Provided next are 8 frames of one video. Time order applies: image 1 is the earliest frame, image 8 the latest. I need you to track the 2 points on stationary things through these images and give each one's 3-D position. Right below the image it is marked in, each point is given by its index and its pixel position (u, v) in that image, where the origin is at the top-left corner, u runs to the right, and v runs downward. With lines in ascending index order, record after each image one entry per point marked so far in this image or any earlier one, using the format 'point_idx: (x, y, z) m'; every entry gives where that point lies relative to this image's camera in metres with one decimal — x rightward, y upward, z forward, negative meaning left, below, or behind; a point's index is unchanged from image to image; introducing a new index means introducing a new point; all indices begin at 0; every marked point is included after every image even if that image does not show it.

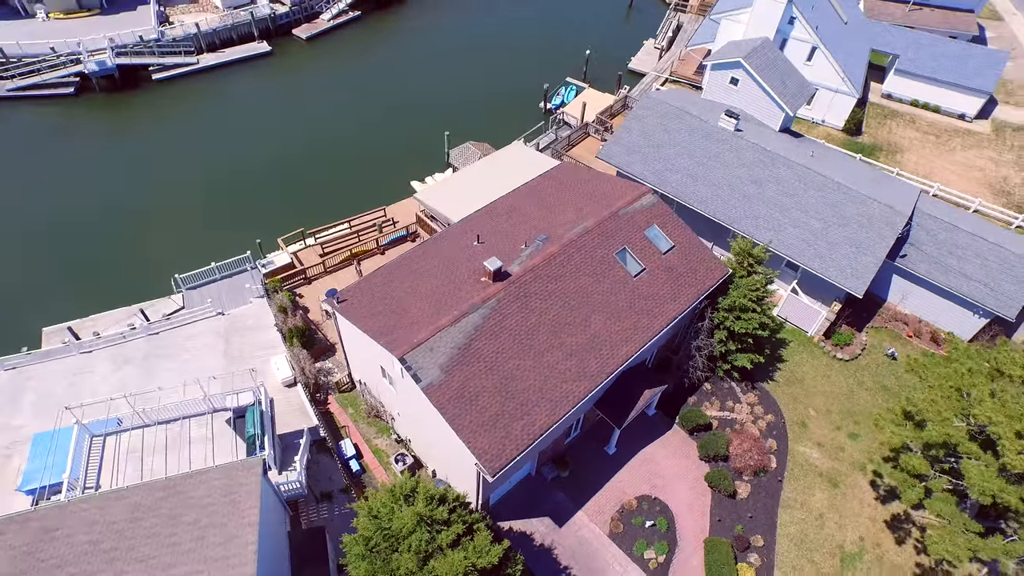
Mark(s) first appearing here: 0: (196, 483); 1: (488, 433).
0: (-9.3, -5.7, +18.3) m
1: (-0.7, -4.5, +19.7) m
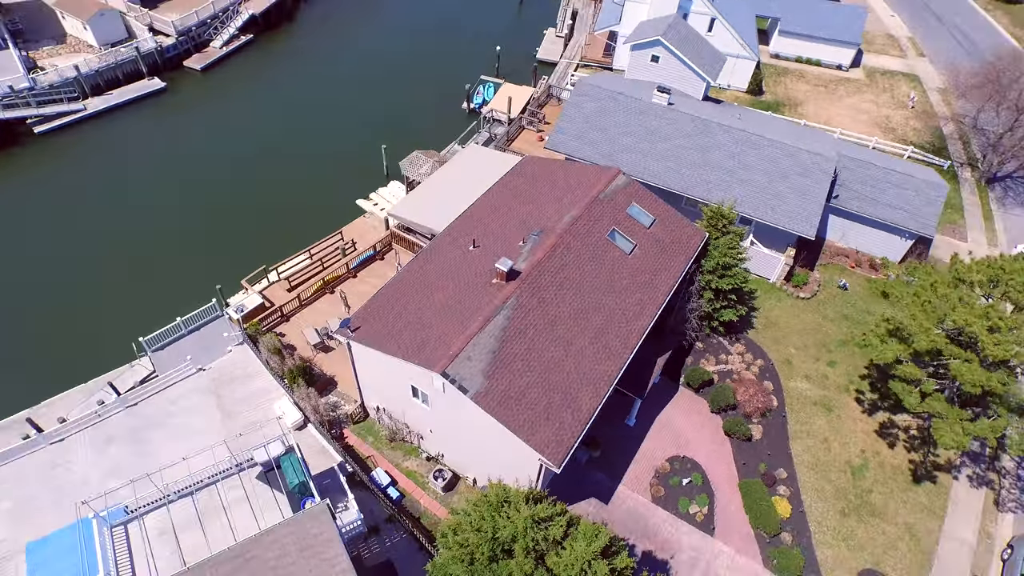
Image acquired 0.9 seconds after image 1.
0: (-6.8, -7.1, +17.3) m
1: (+1.0, -4.4, +20.1) m
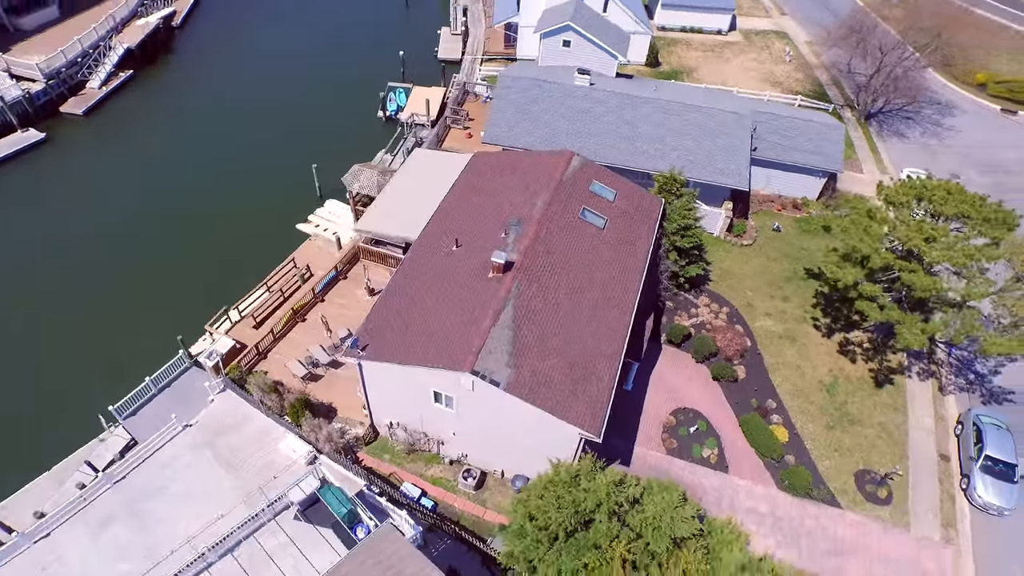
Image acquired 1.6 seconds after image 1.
0: (-4.5, -7.8, +16.9) m
1: (+2.1, -3.8, +20.8) m
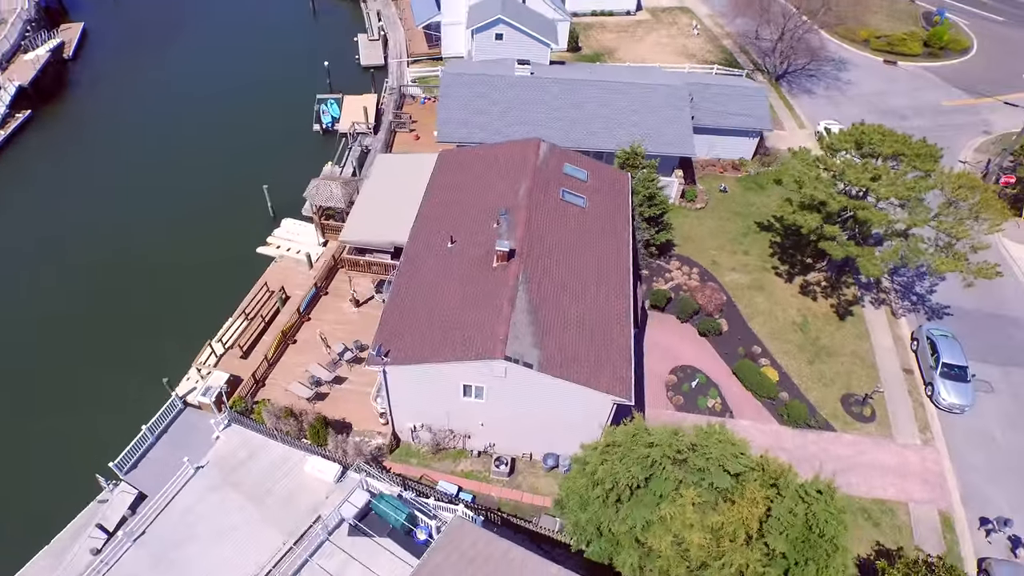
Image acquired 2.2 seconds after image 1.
0: (-2.2, -7.8, +17.0) m
1: (+3.2, -2.9, +21.8) m
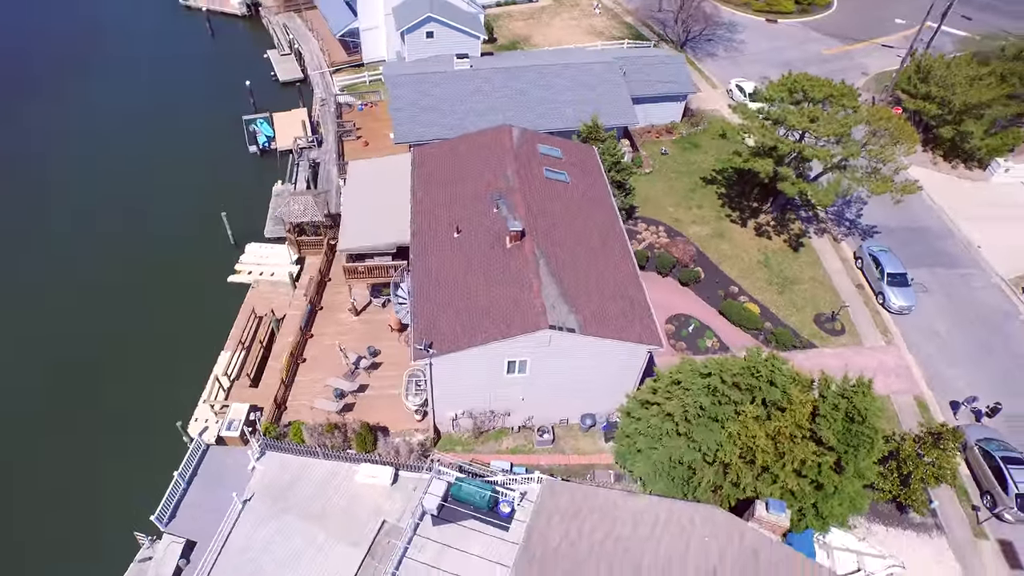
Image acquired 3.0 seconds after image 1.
0: (+0.8, -7.1, +17.9) m
1: (+4.5, -1.4, +23.4) m
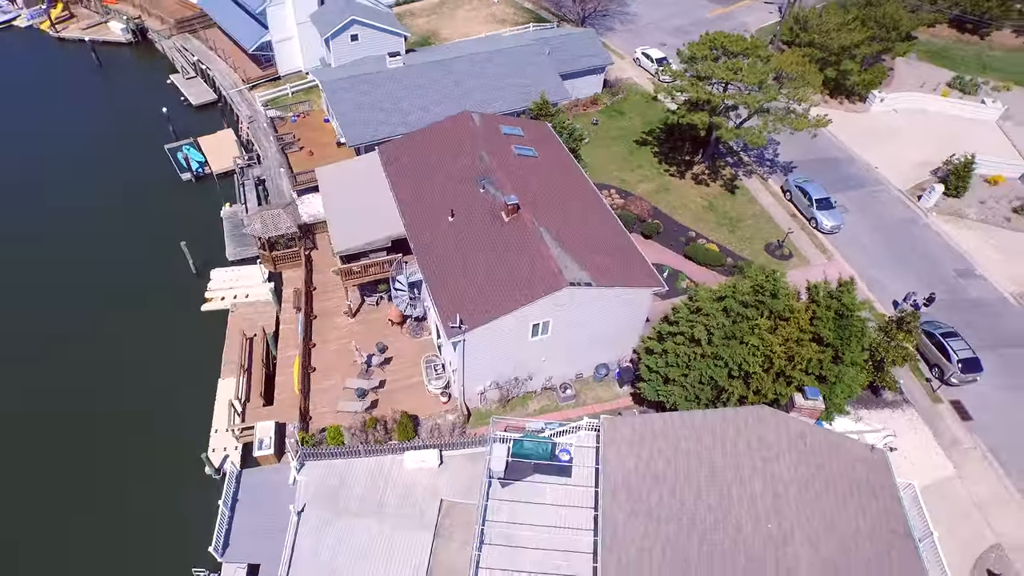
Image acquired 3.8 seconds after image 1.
0: (+3.2, -5.6, +19.5) m
1: (+5.0, +0.6, +25.4) m
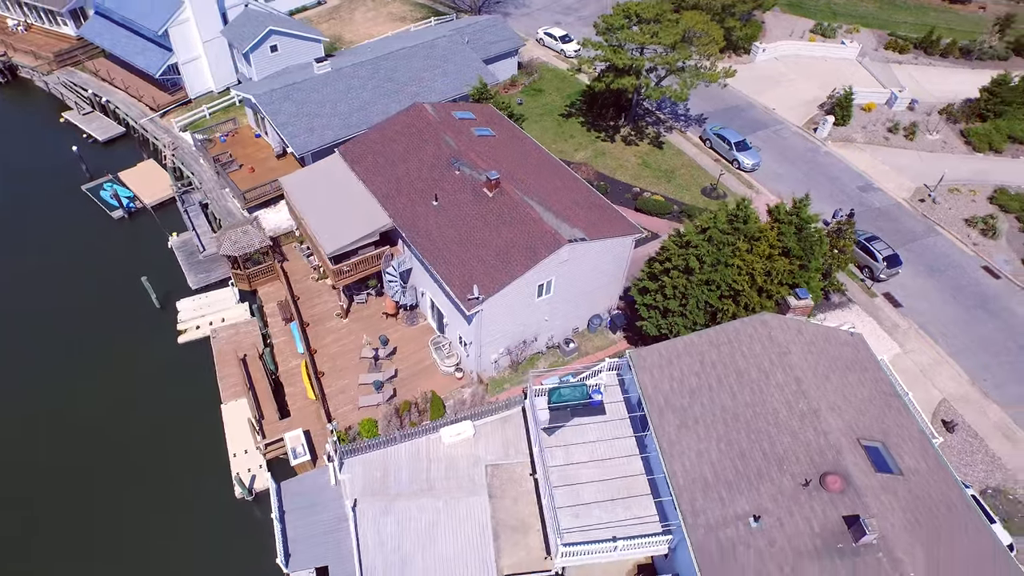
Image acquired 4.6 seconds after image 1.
0: (+4.9, -3.5, +21.6) m
1: (+4.6, +2.8, +27.6) m
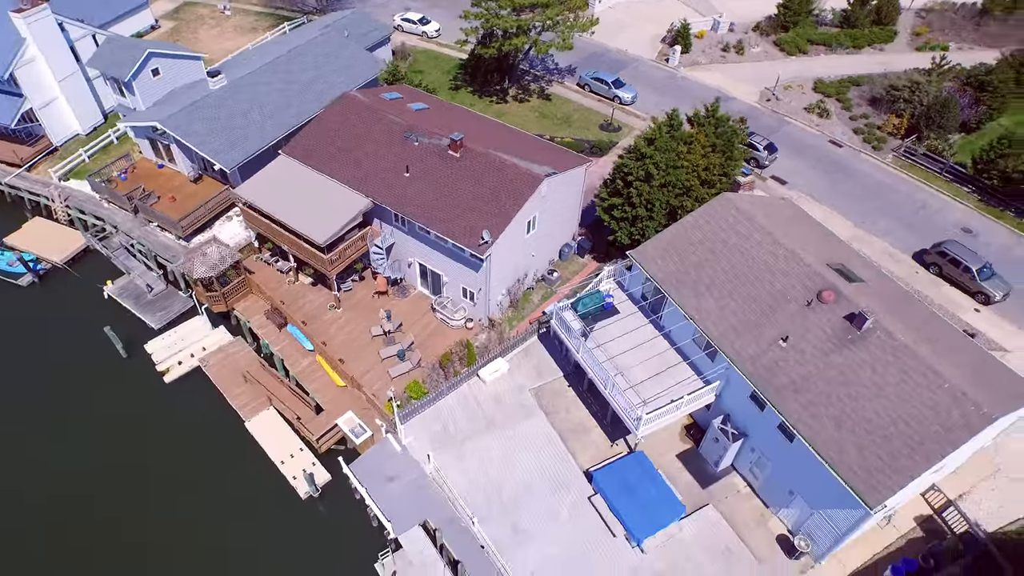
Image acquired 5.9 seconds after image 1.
0: (+6.1, +0.5, +25.3) m
1: (+2.9, +6.4, +30.9) m
